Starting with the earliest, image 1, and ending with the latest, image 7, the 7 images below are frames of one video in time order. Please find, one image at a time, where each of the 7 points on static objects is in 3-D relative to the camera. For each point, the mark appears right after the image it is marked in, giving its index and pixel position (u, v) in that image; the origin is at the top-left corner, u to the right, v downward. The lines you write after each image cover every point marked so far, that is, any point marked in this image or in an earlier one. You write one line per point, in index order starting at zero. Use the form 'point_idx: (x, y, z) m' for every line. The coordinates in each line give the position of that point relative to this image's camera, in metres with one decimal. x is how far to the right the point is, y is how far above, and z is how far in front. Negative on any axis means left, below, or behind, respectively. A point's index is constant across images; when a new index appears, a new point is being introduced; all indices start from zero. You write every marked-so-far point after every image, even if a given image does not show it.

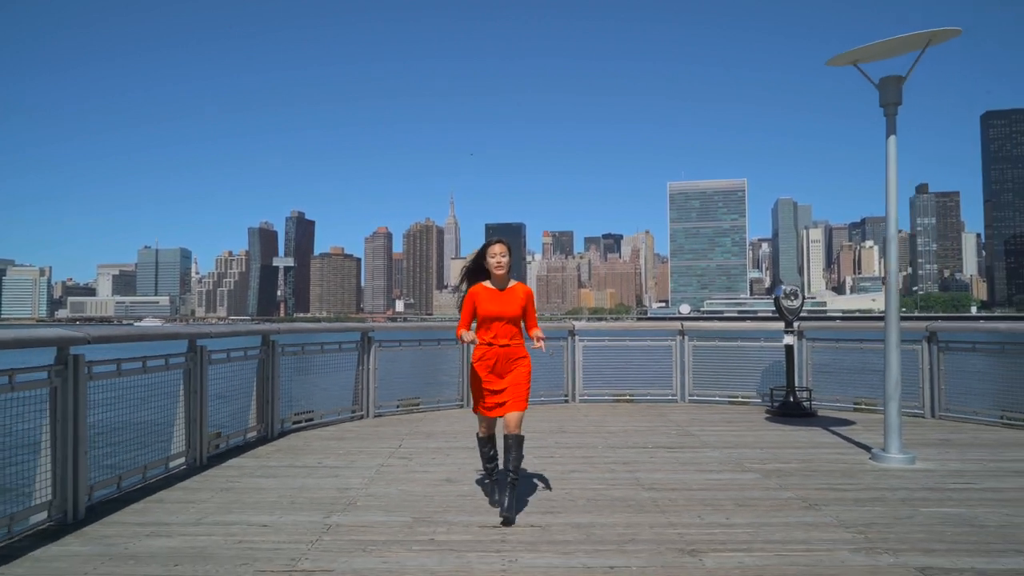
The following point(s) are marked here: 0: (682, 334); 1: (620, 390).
0: (+2.5, -0.7, +10.2) m
1: (+1.6, -1.5, +10.3) m
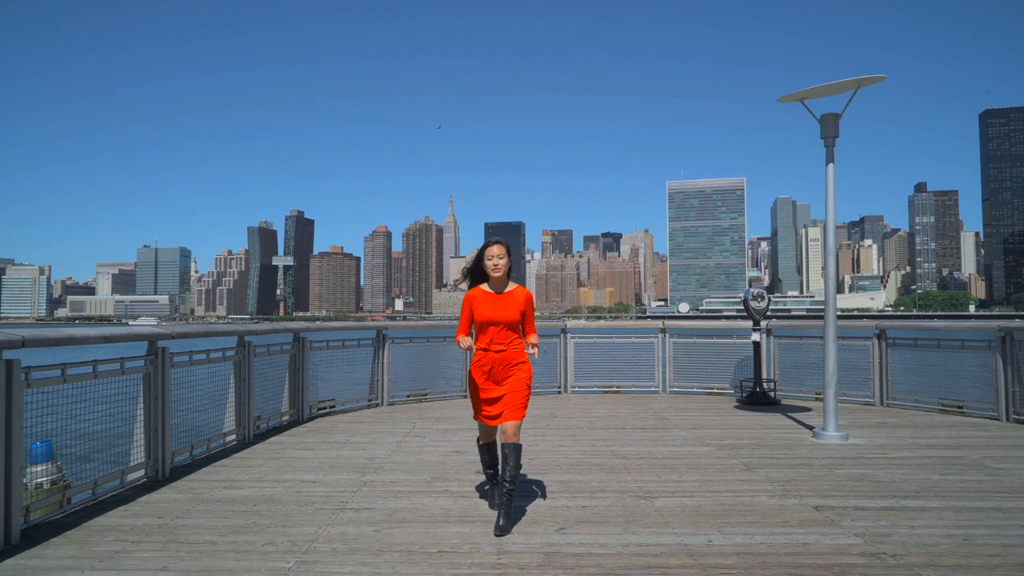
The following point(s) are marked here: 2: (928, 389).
0: (+2.5, -0.7, +11.2) m
1: (+1.6, -1.5, +11.2) m
2: (+4.8, -1.2, +7.8) m
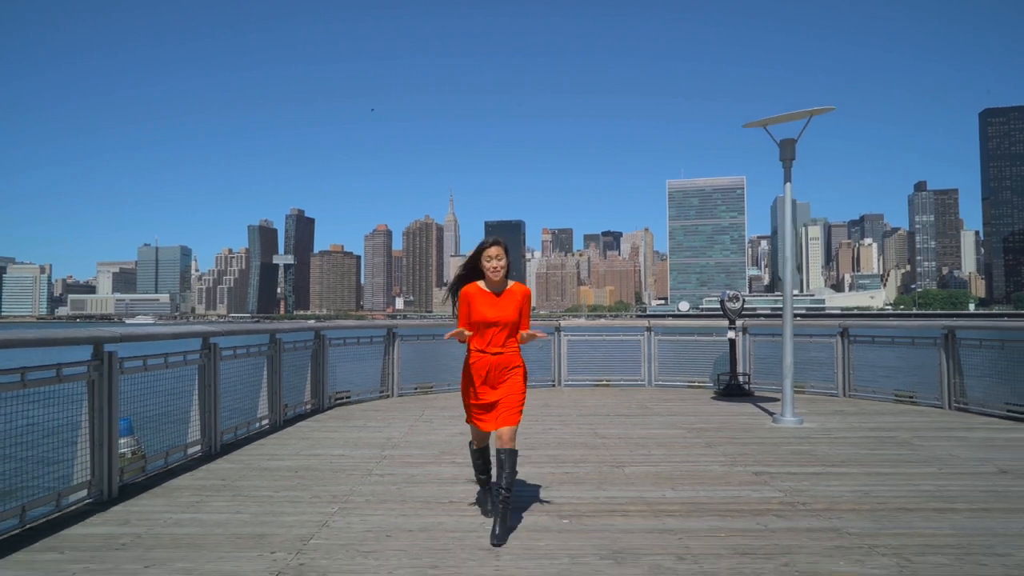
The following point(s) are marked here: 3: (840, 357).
0: (+2.5, -0.8, +12.0) m
1: (+1.6, -1.5, +12.1) m
2: (+4.8, -1.2, +8.6) m
3: (+4.6, -1.0, +9.5) m
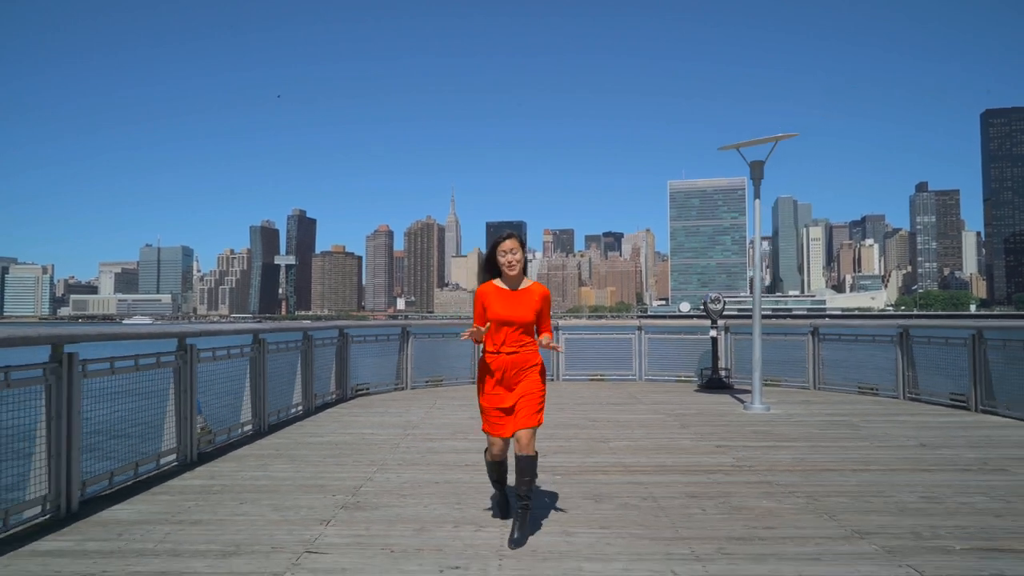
0: (+2.4, -0.8, +12.6) m
1: (+1.5, -1.6, +12.7) m
2: (+4.7, -1.2, +9.3) m
3: (+4.5, -1.0, +10.1) m
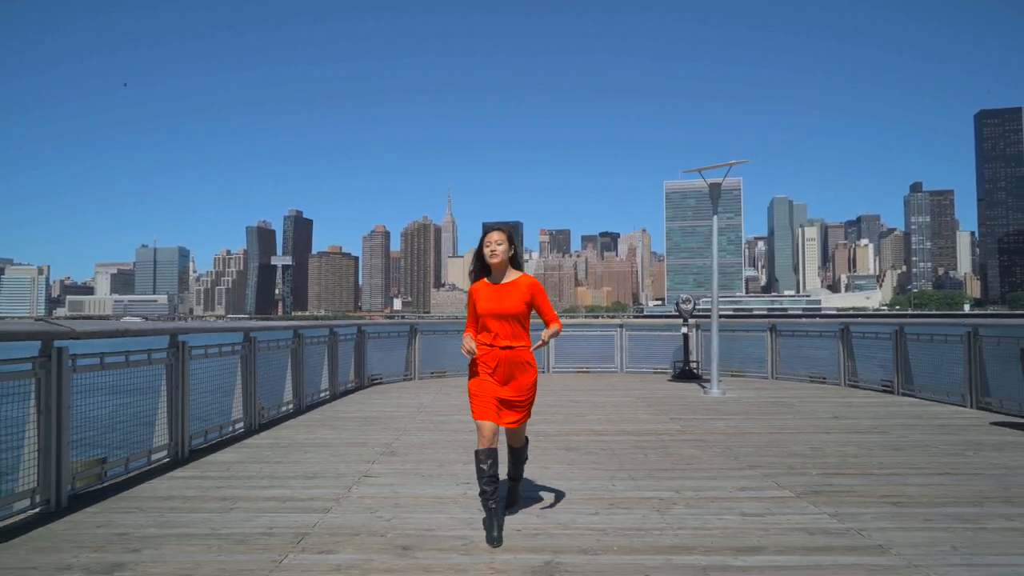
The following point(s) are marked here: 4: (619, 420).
0: (+2.2, -0.8, +13.5) m
1: (+1.3, -1.6, +13.6) m
2: (+4.5, -1.2, +10.1) m
3: (+4.3, -1.0, +11.0) m
4: (+1.1, -1.4, +6.8) m
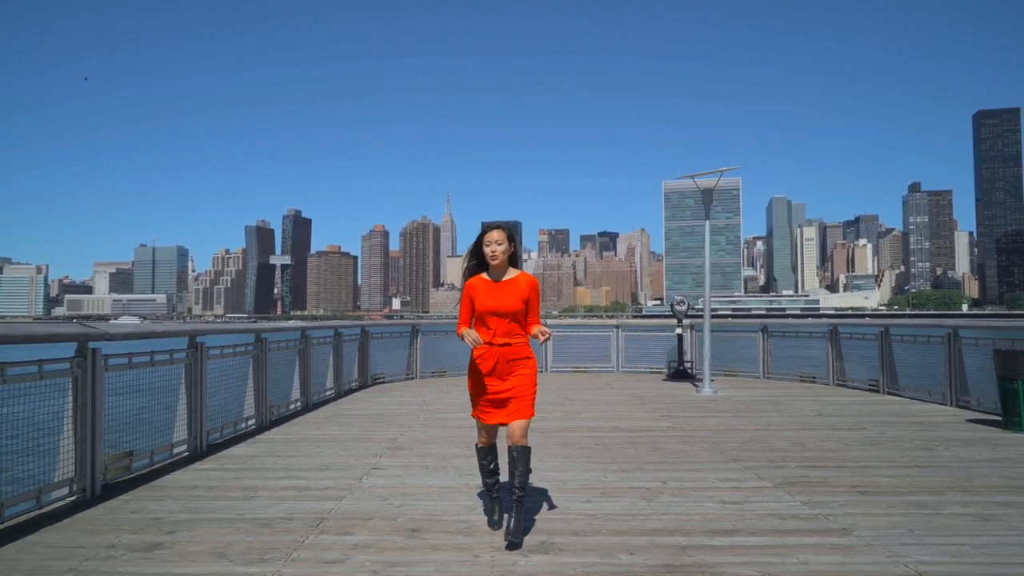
0: (+2.0, -0.8, +12.8) m
1: (+1.1, -1.6, +12.9) m
2: (+4.3, -1.2, +9.4) m
3: (+4.1, -1.0, +10.3) m
4: (+0.9, -1.4, +6.1) m
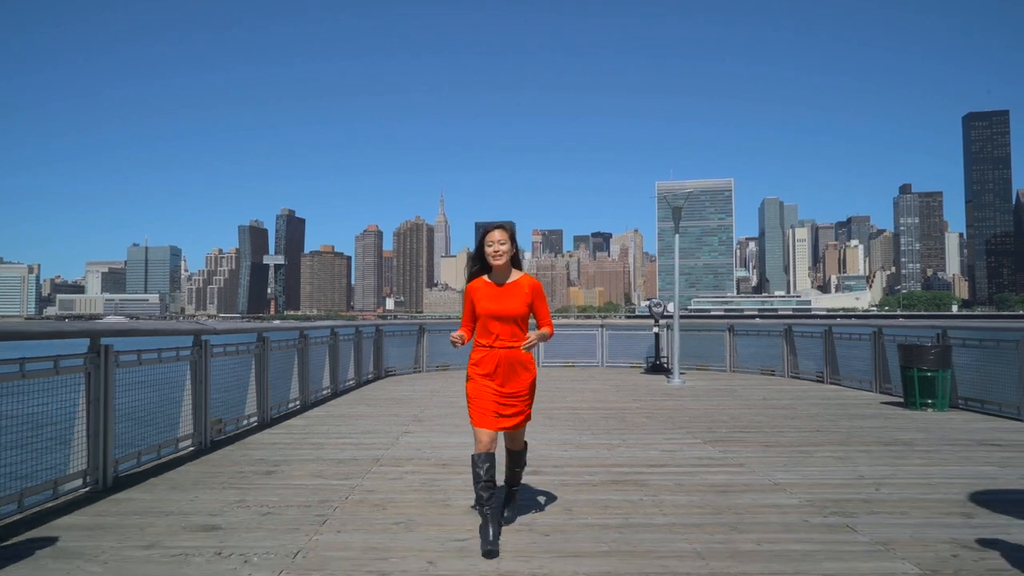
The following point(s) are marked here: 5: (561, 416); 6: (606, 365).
0: (+1.9, -0.9, +14.7) m
1: (+1.0, -1.7, +14.7) m
2: (+4.3, -1.3, +11.3) m
3: (+4.1, -1.1, +12.2) m
4: (+0.9, -1.4, +7.9) m
5: (+0.5, -1.5, +8.1) m
6: (+1.9, -1.7, +14.6) m
